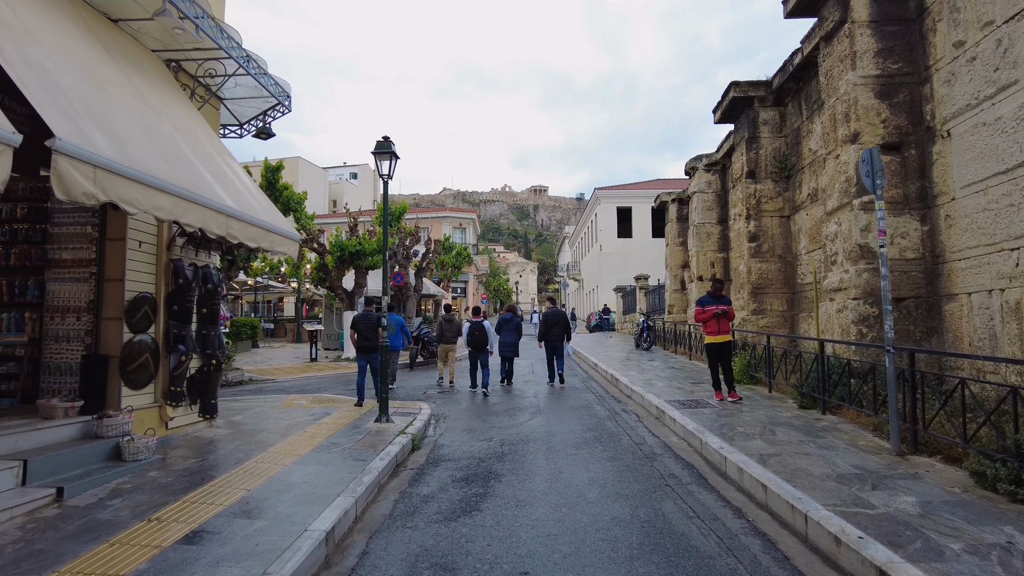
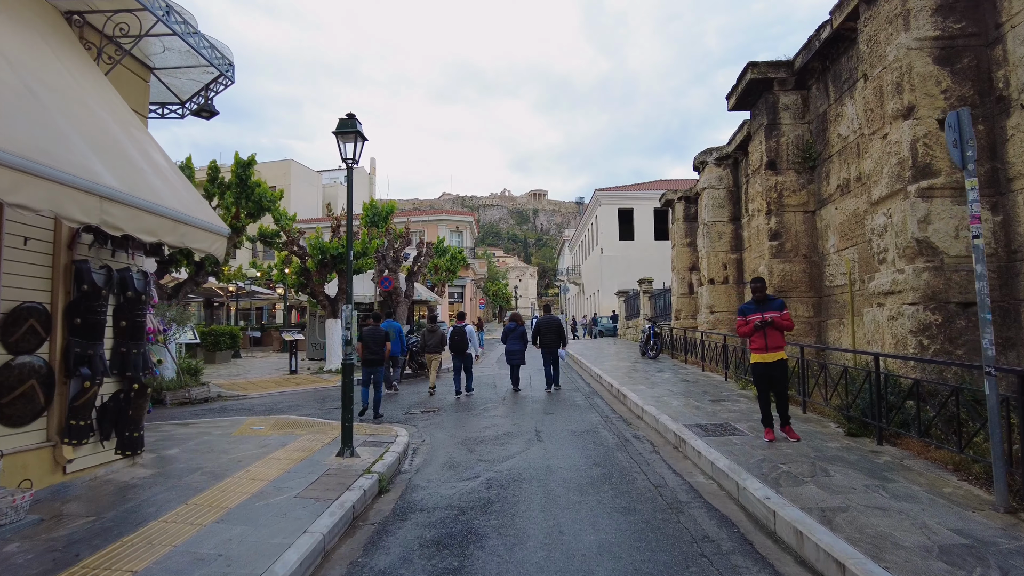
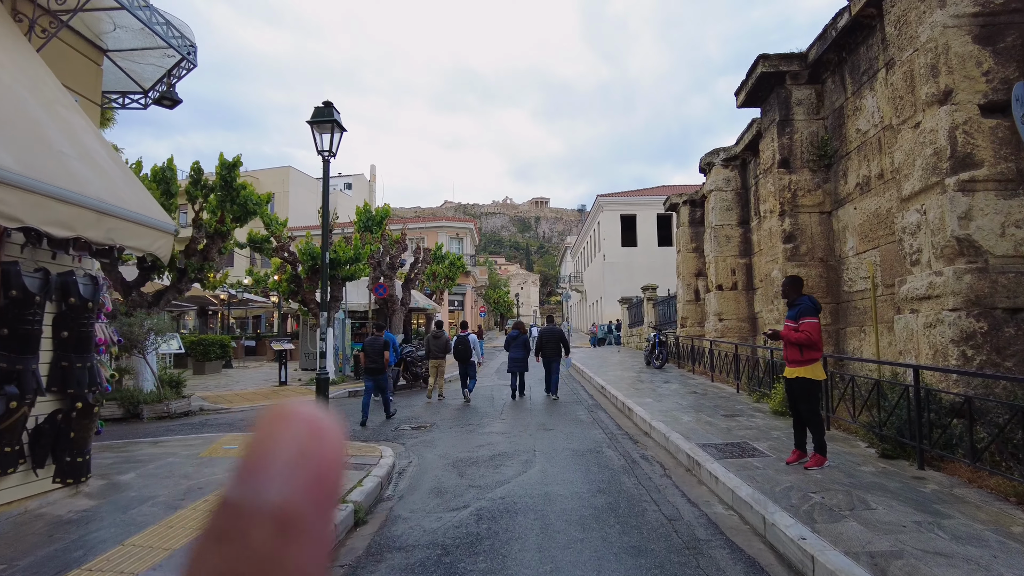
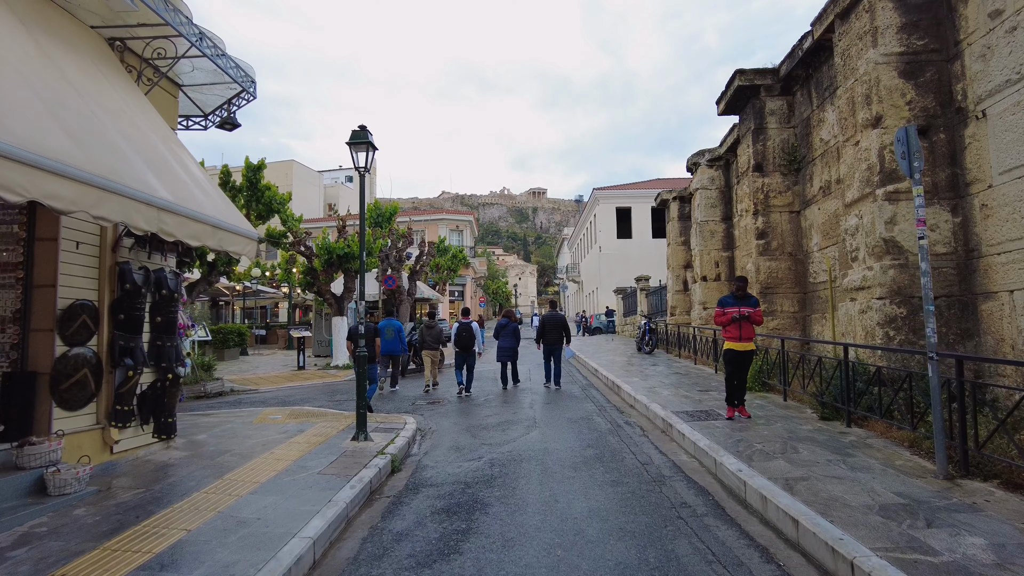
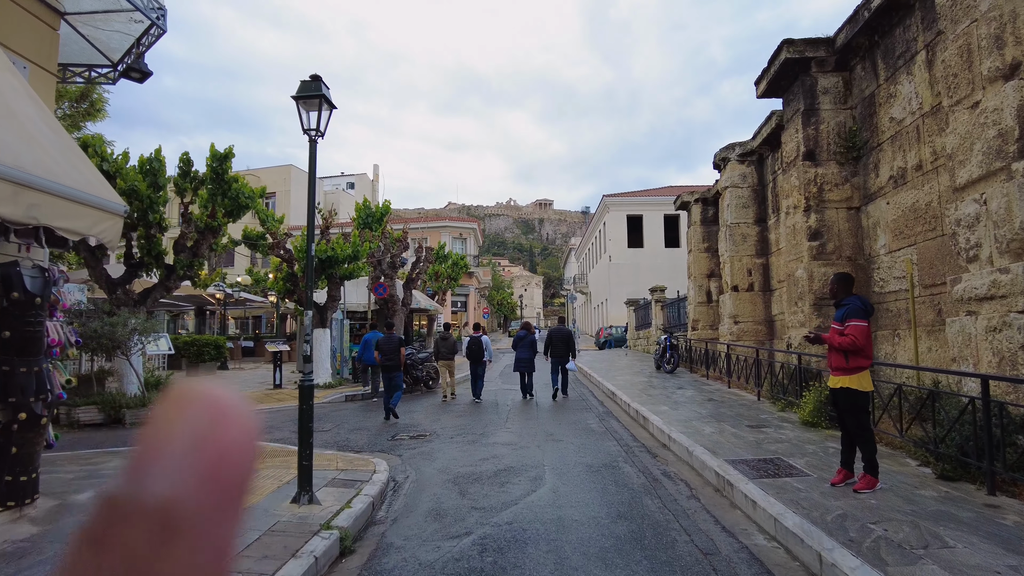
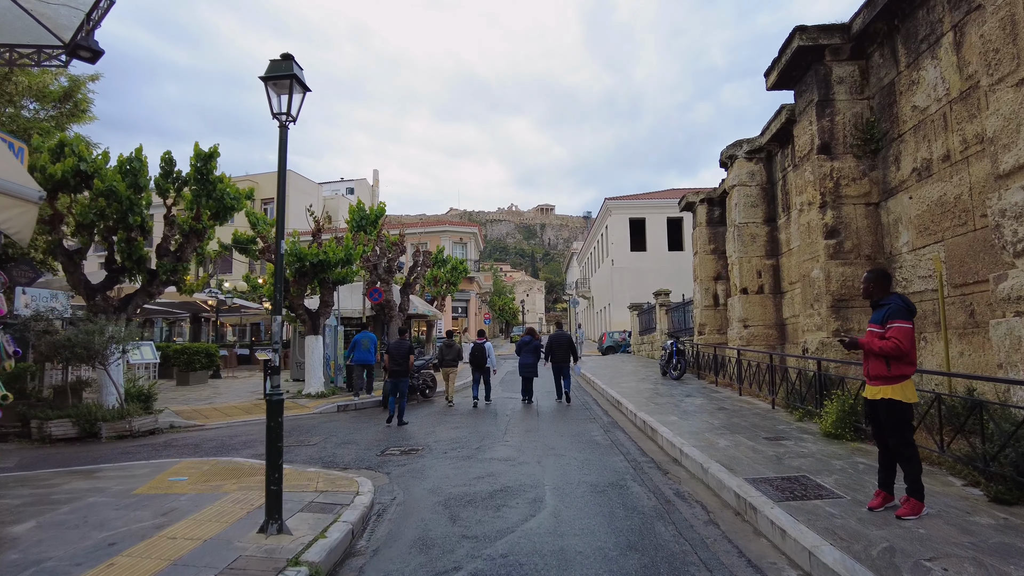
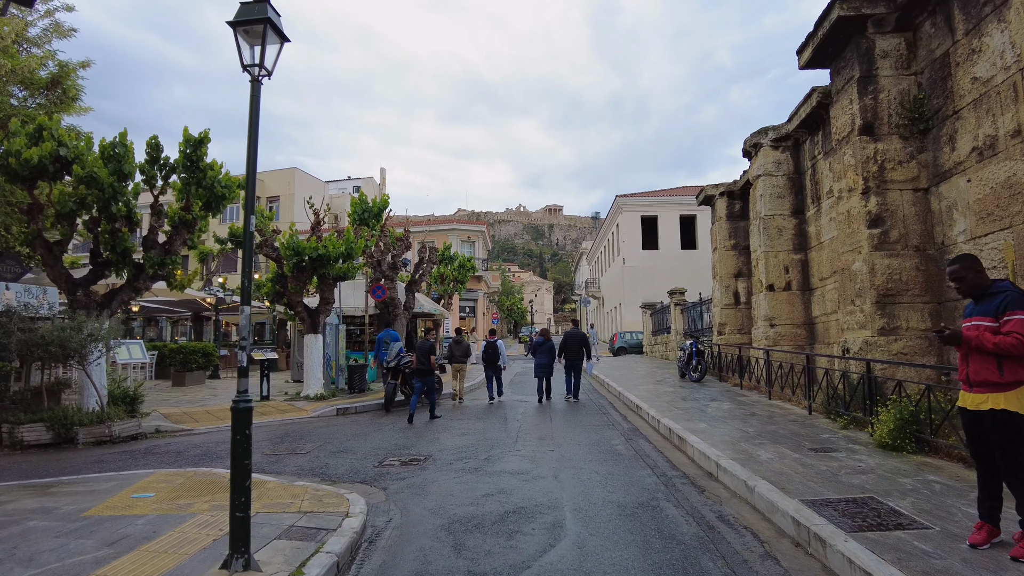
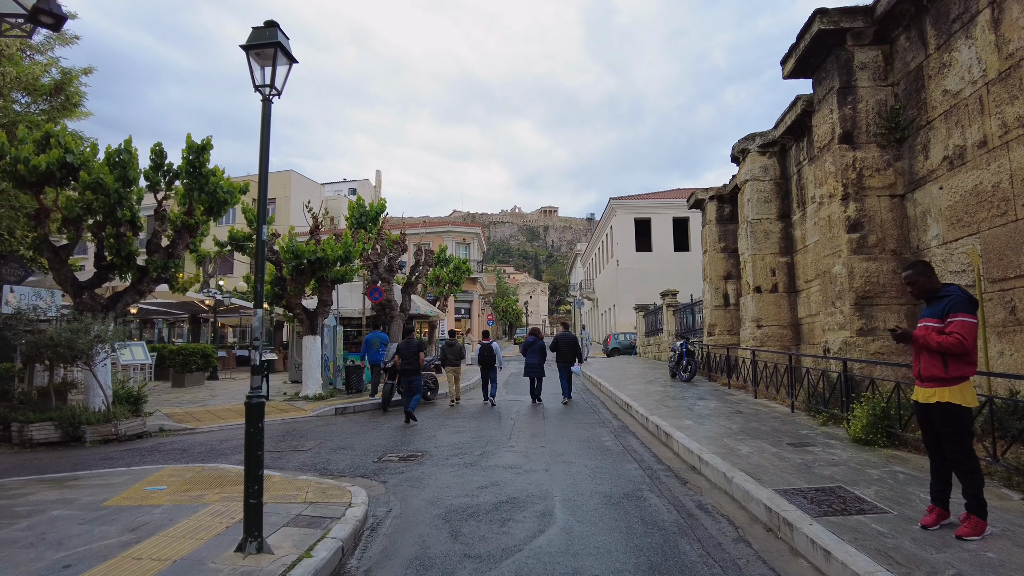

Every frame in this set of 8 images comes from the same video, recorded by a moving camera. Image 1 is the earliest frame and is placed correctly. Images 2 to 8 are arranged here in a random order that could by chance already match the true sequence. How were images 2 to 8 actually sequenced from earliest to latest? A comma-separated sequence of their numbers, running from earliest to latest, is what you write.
4, 2, 3, 5, 6, 8, 7
